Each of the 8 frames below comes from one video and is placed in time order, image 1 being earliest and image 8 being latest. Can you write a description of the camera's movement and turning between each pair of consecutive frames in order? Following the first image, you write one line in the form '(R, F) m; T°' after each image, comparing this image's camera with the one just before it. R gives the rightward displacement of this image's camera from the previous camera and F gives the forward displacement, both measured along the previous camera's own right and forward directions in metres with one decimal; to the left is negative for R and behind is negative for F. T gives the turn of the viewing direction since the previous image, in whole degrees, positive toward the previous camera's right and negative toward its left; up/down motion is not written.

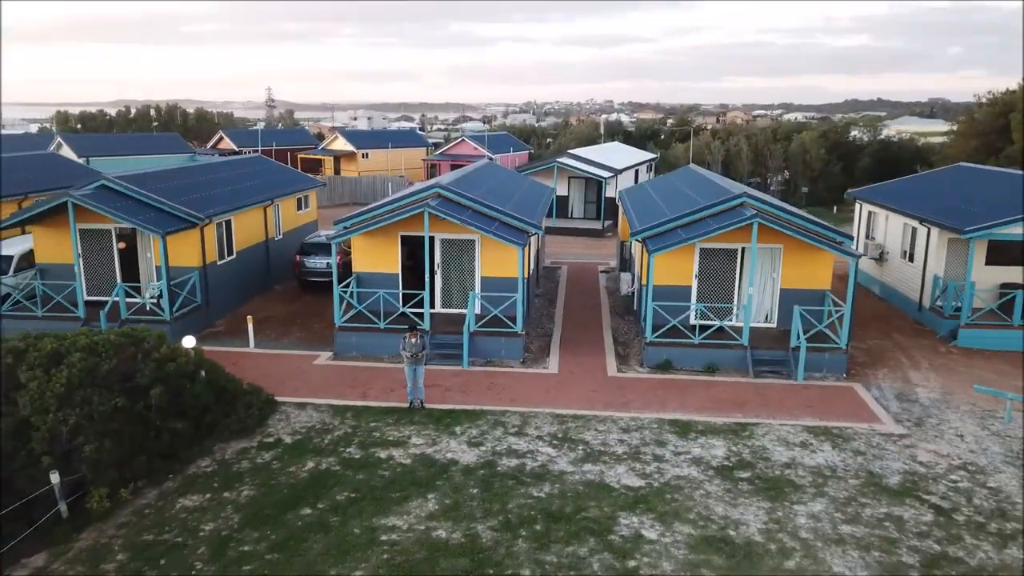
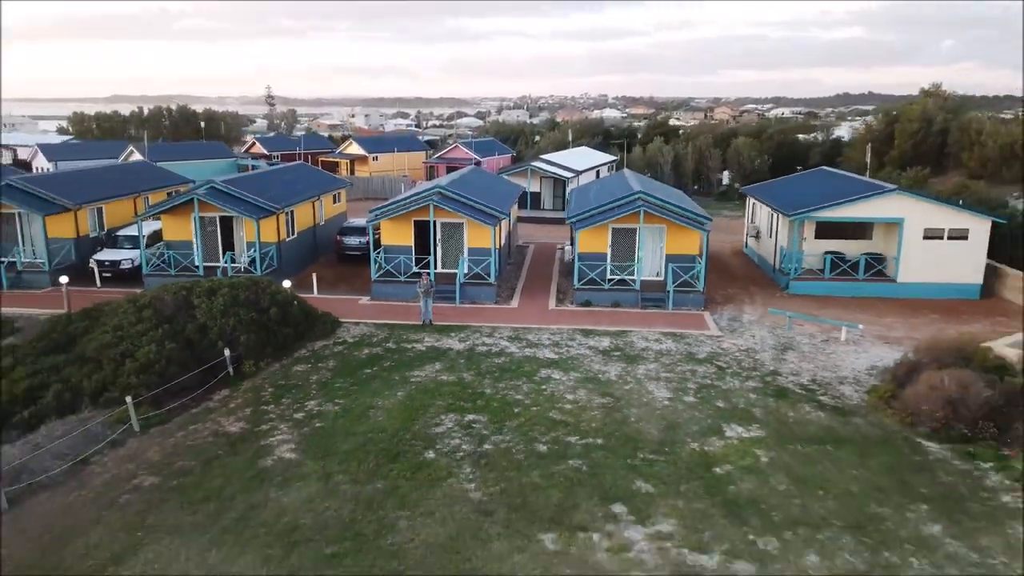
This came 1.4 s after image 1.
(+0.3, -3.1) m; 0°
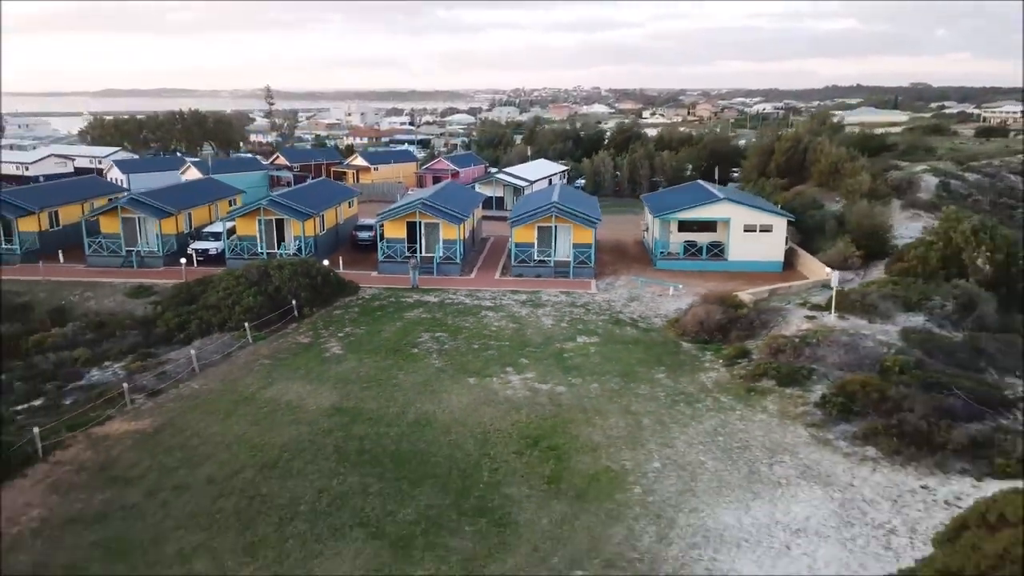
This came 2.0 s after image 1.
(+0.7, -4.7) m; 0°
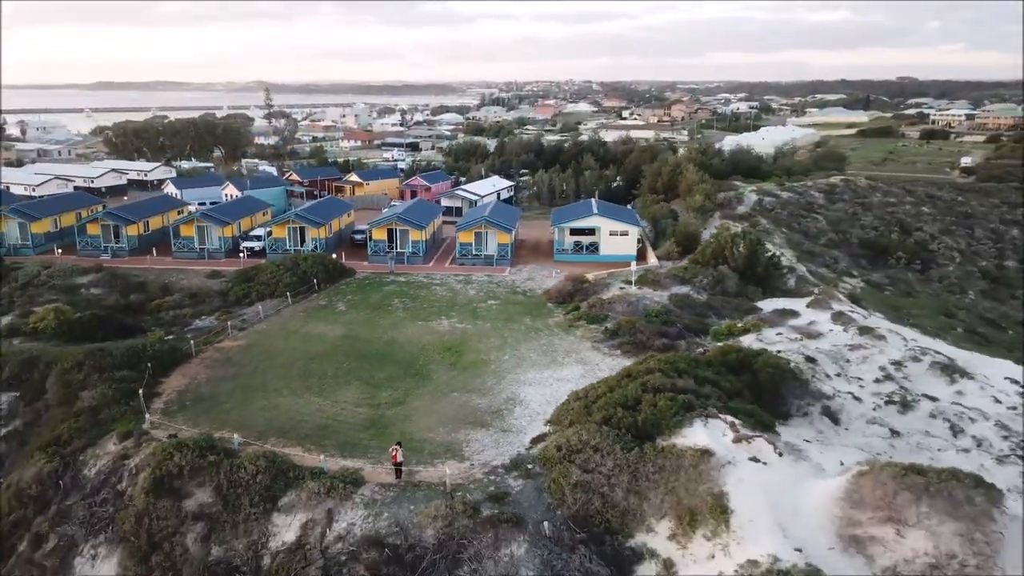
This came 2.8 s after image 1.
(+1.5, -7.1) m; 0°
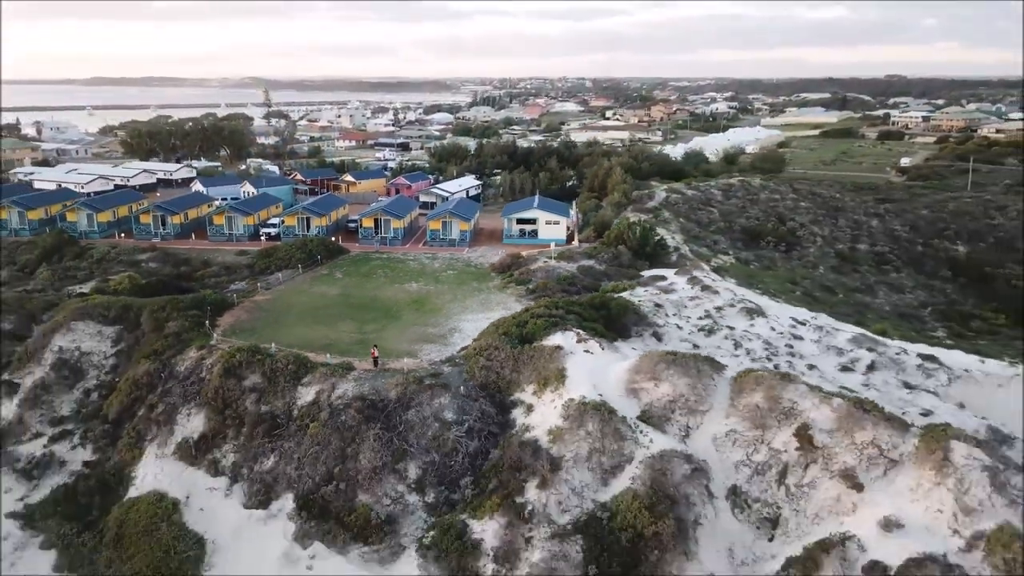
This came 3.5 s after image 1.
(+1.4, -6.3) m; 0°
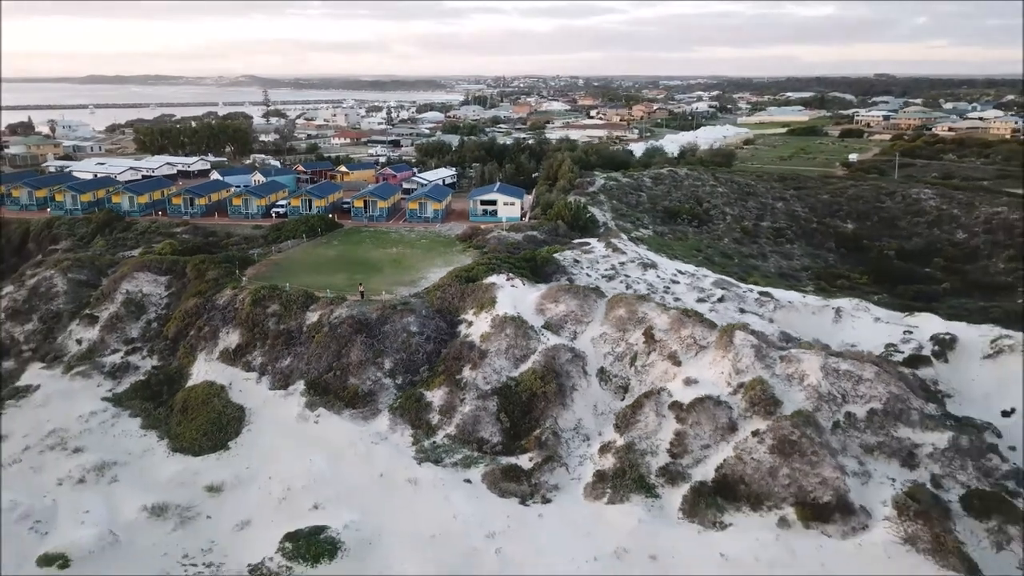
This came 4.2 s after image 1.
(+1.5, -6.3) m; 0°
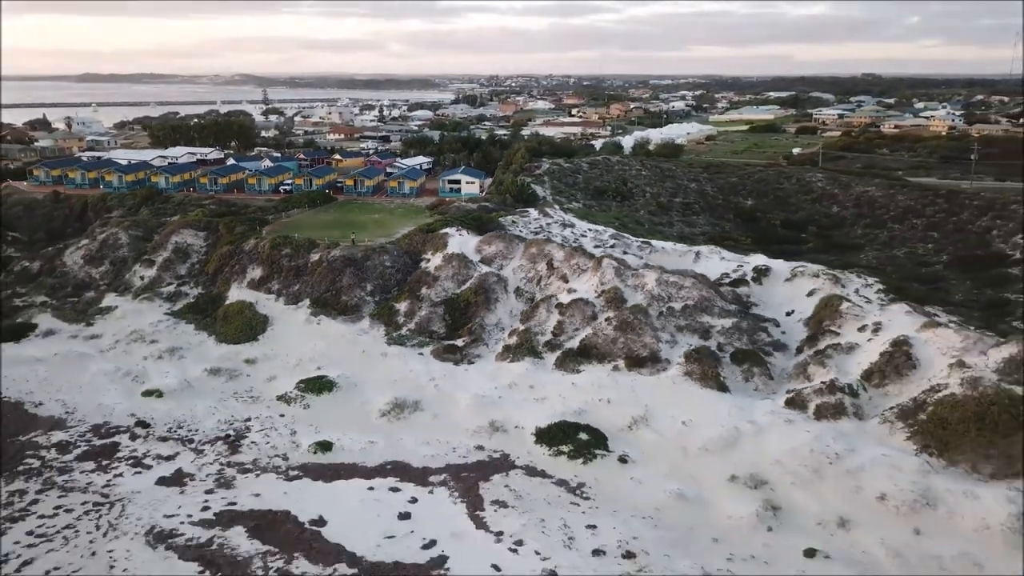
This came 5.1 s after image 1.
(+2.0, -8.5) m; 0°
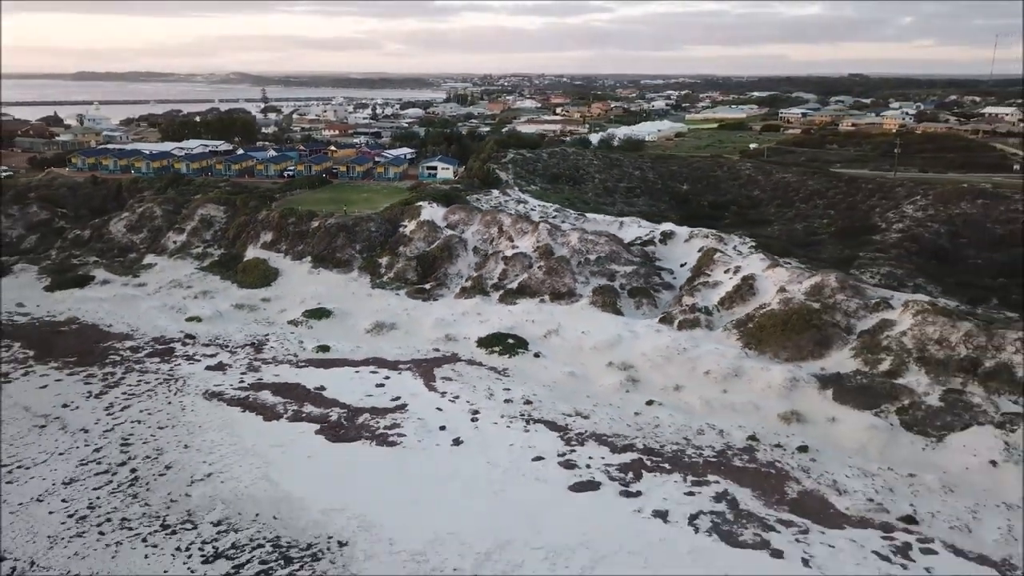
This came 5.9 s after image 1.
(+1.8, -7.7) m; 0°
